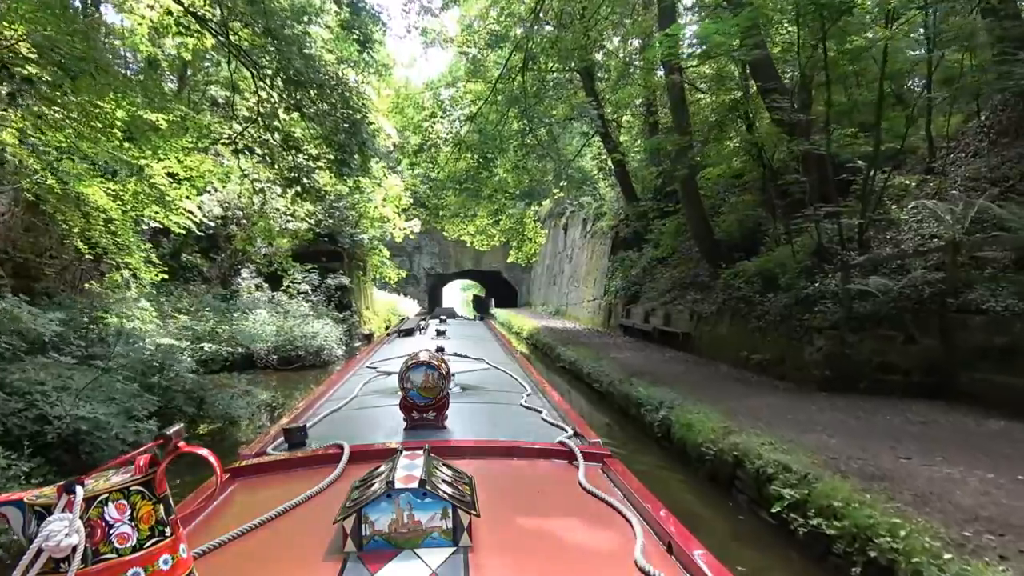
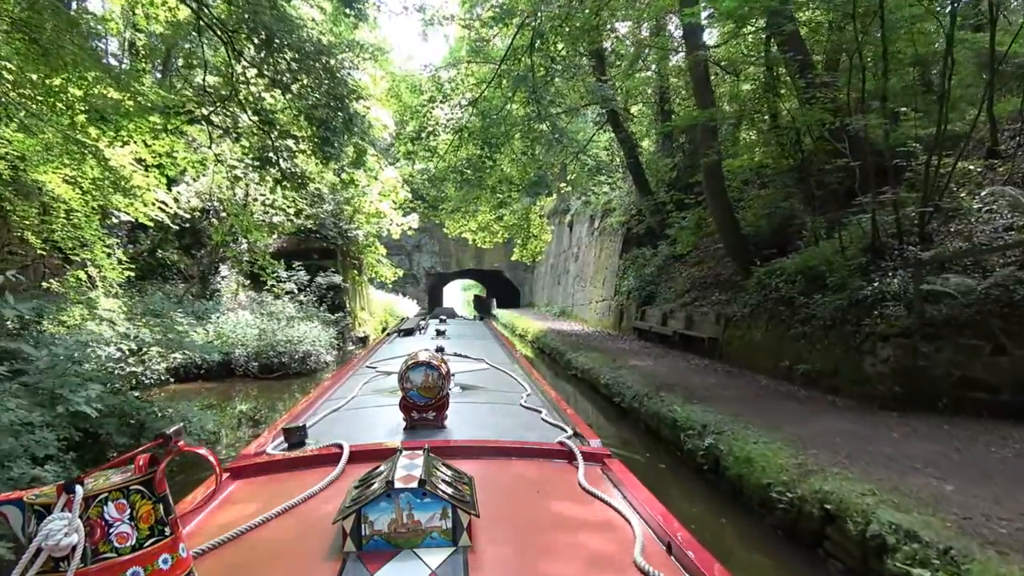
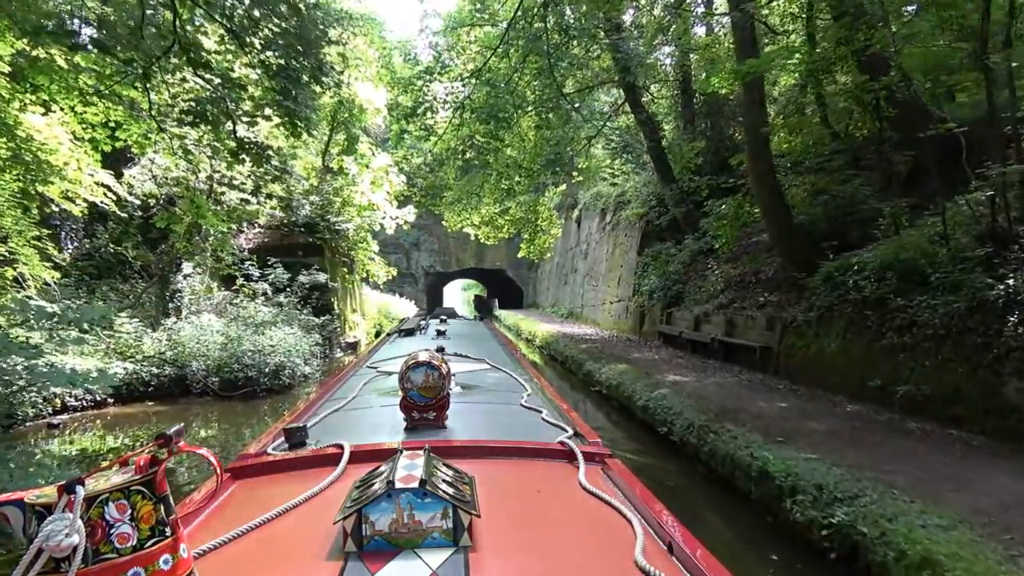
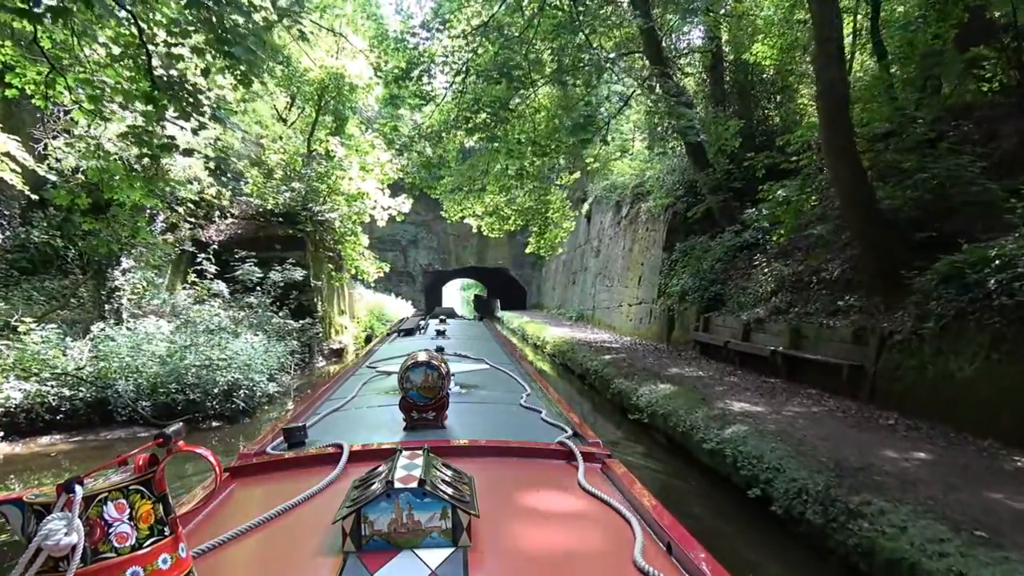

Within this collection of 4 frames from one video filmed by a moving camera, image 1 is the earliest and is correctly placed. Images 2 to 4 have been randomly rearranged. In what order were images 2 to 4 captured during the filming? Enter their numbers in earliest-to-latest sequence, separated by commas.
2, 3, 4
